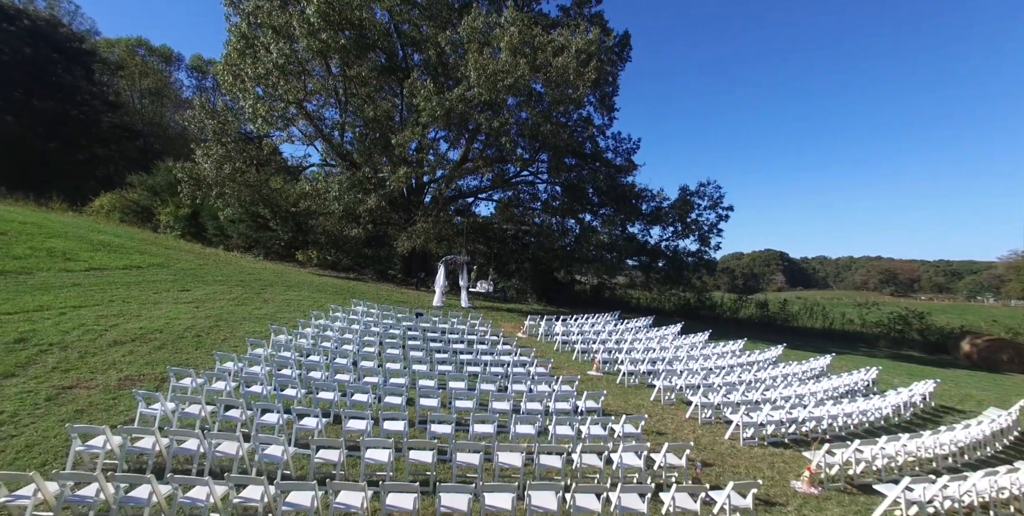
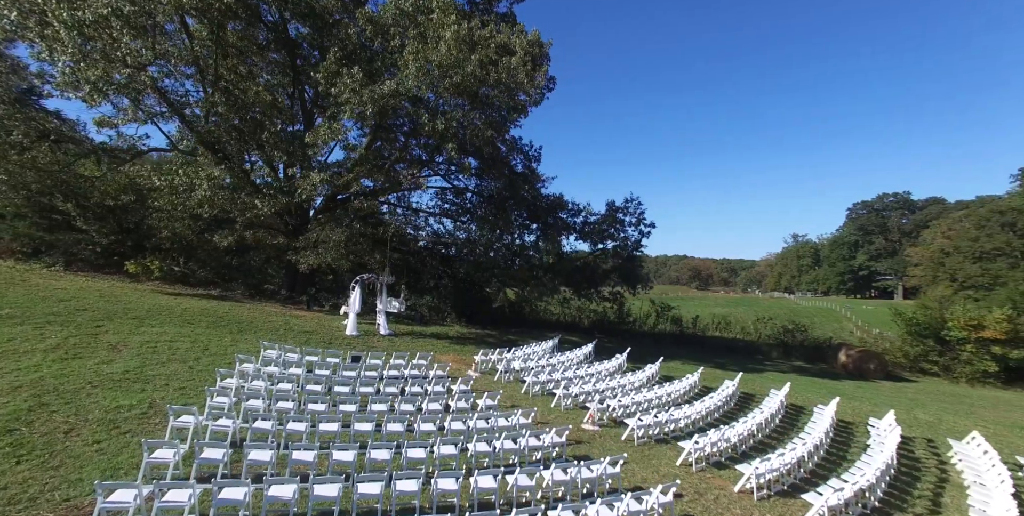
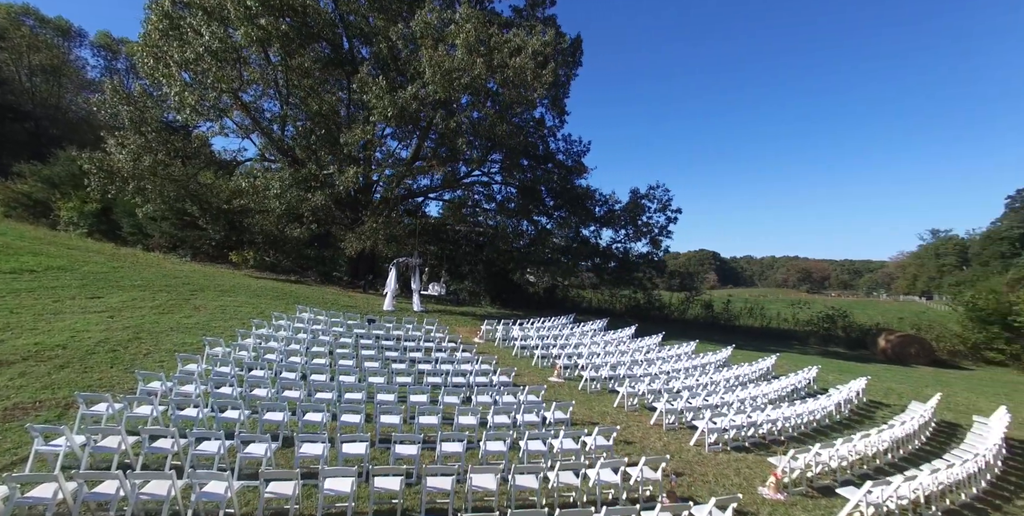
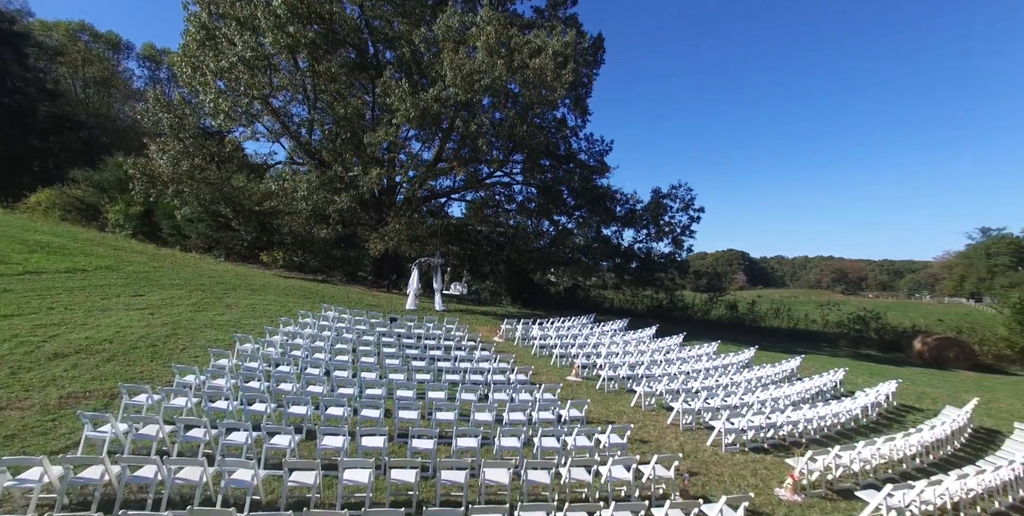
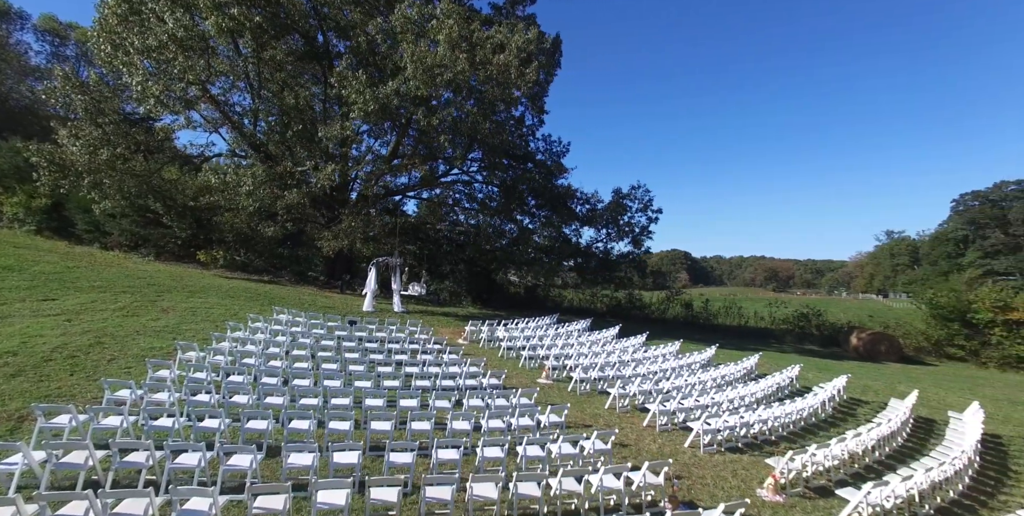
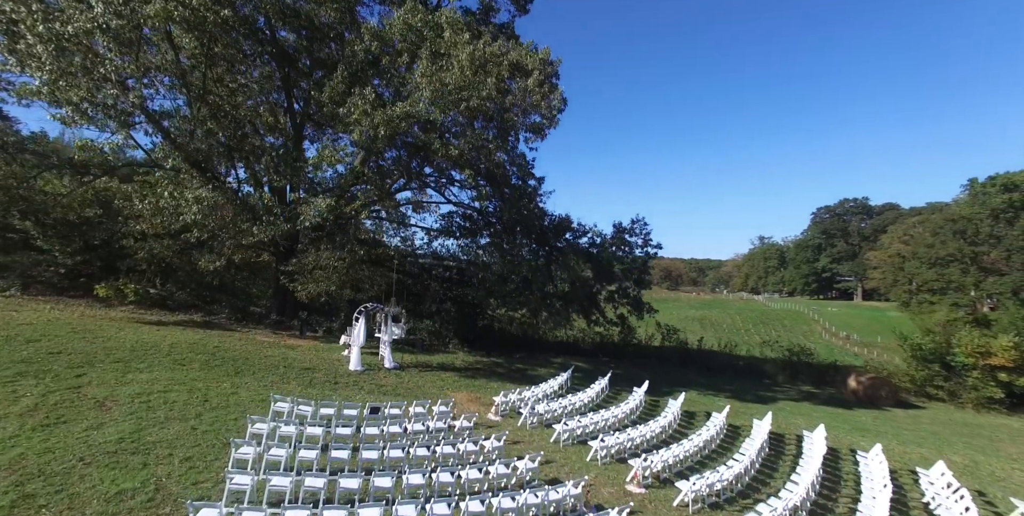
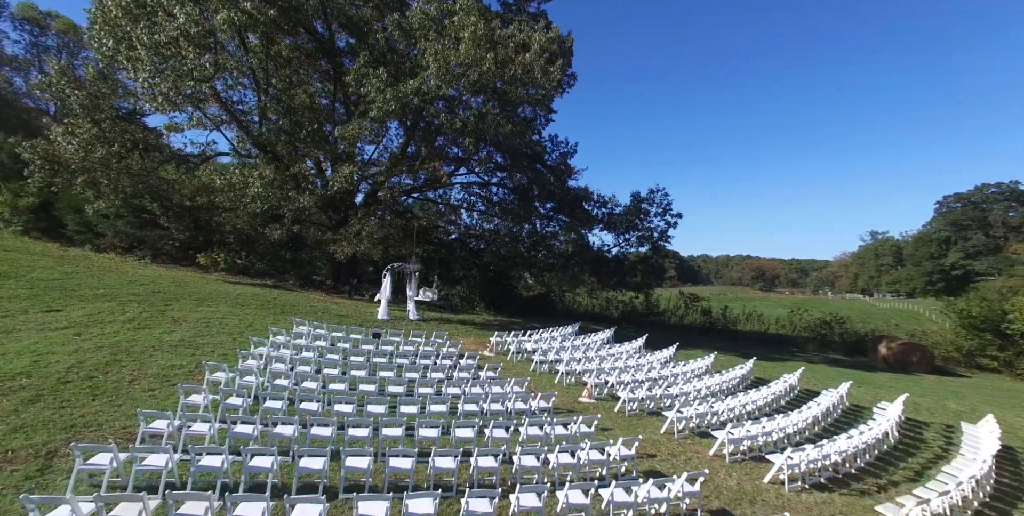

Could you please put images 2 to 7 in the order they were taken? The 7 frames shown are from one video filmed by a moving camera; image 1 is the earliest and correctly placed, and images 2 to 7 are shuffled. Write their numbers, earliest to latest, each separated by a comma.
4, 3, 5, 7, 2, 6
